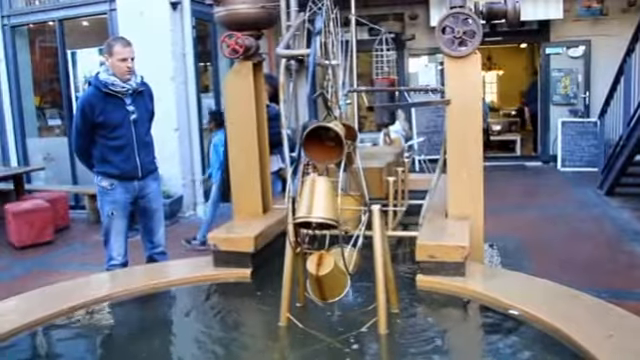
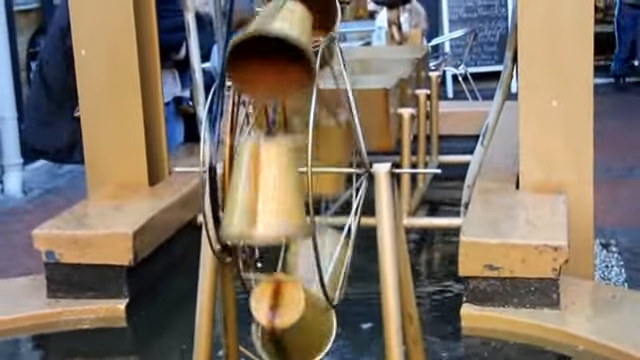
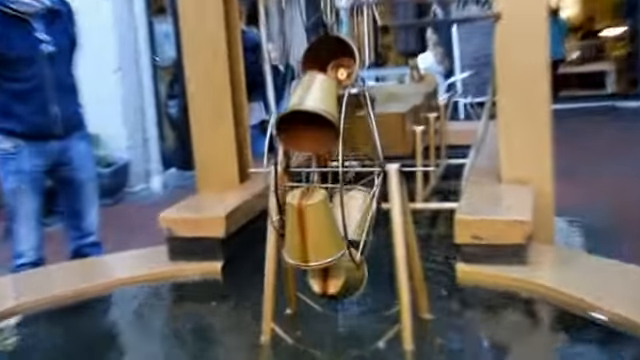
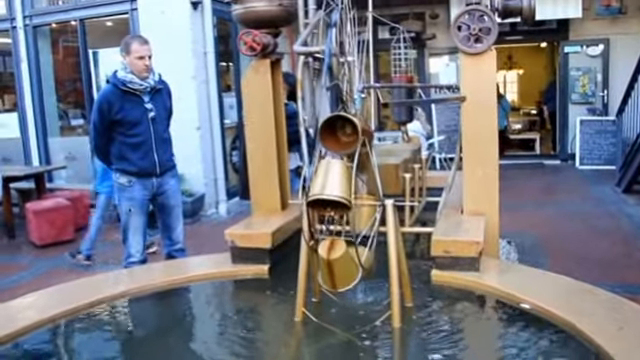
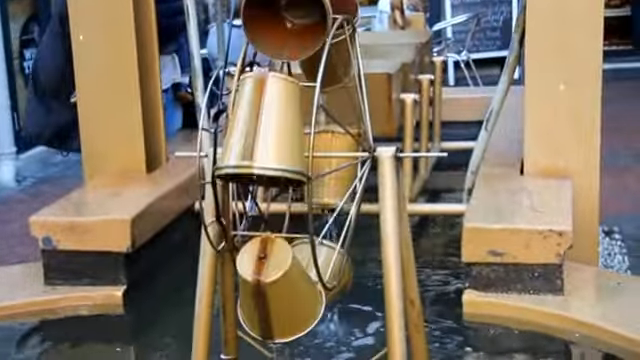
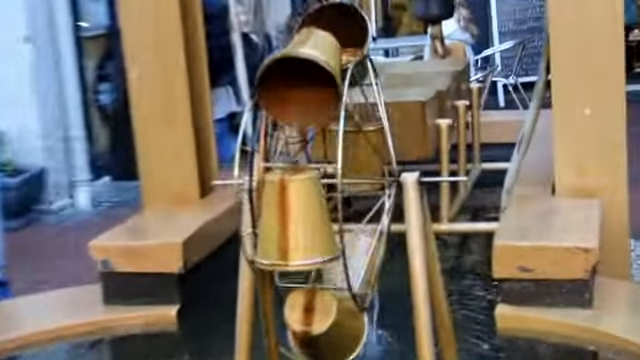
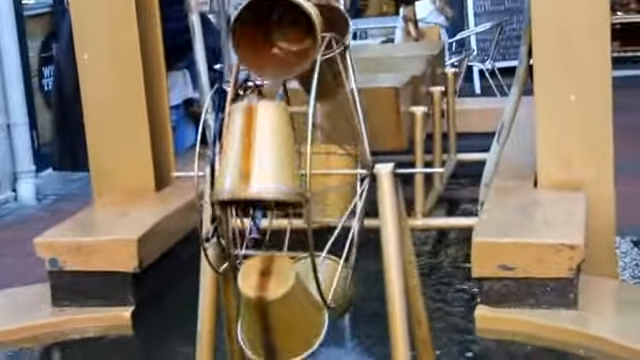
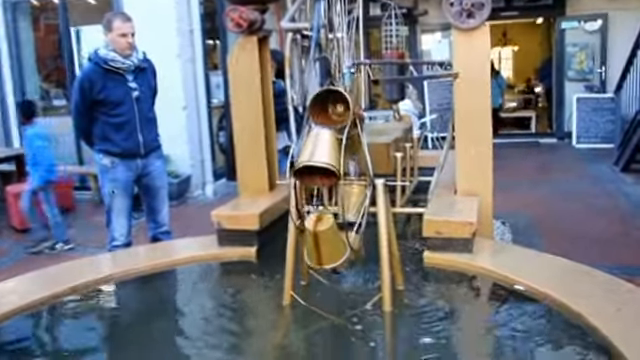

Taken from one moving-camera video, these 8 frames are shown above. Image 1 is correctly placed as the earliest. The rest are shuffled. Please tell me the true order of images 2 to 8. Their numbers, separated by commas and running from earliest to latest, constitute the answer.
4, 8, 3, 6, 7, 5, 2
